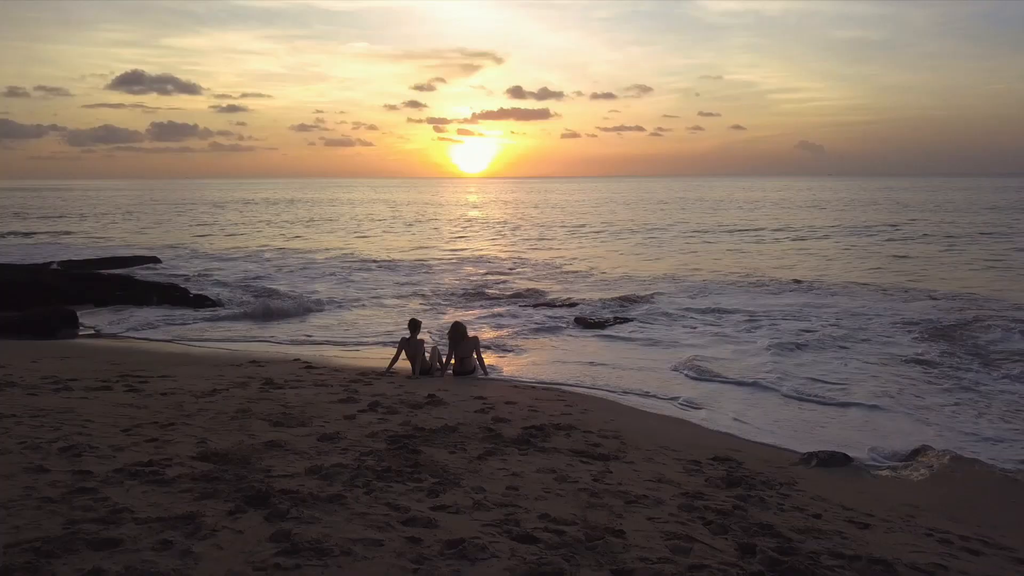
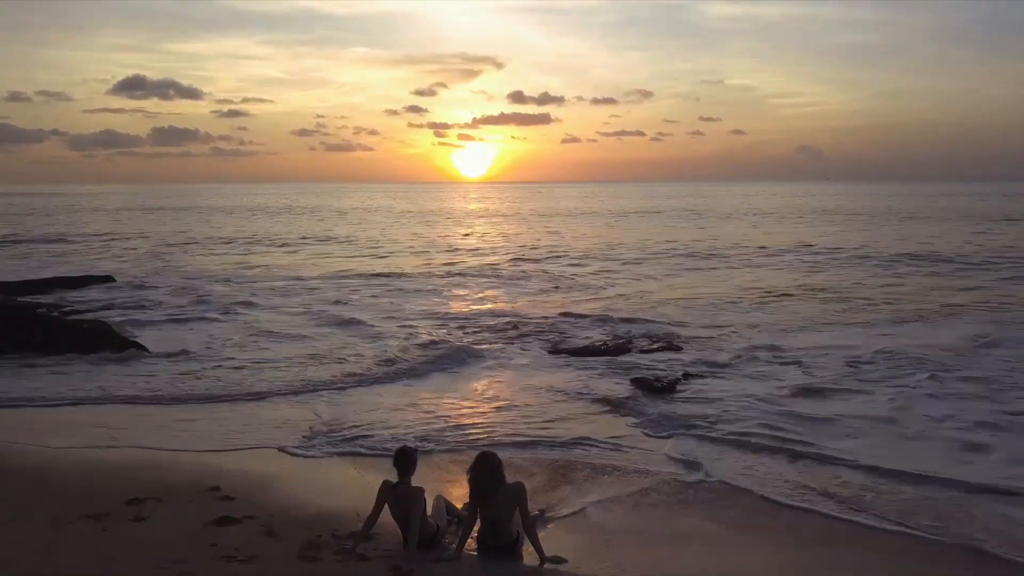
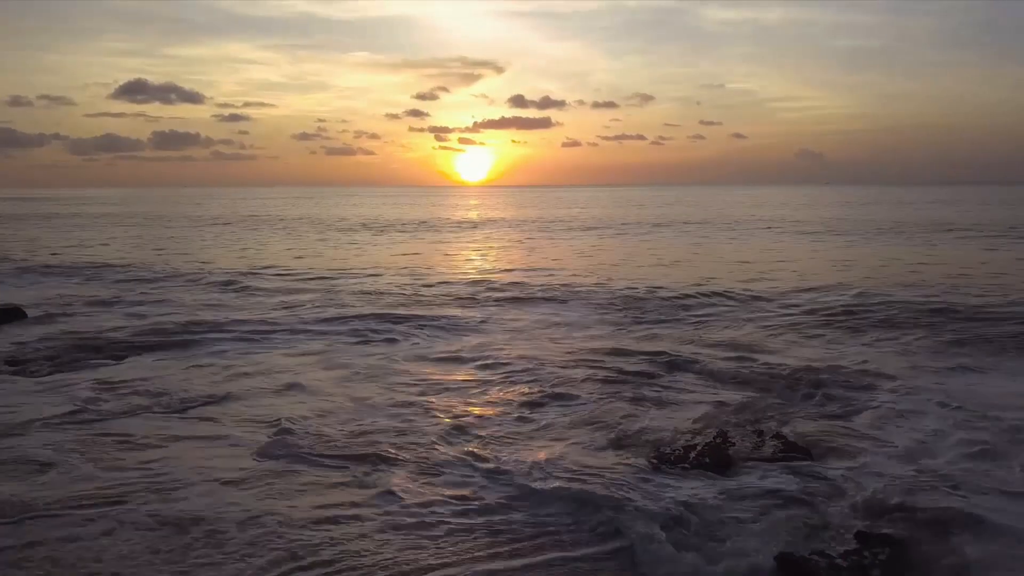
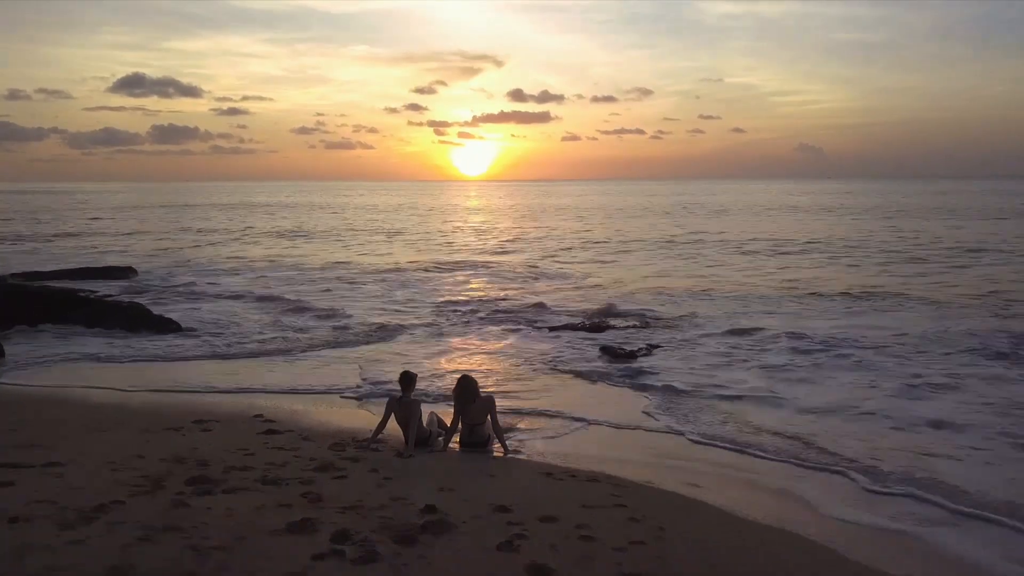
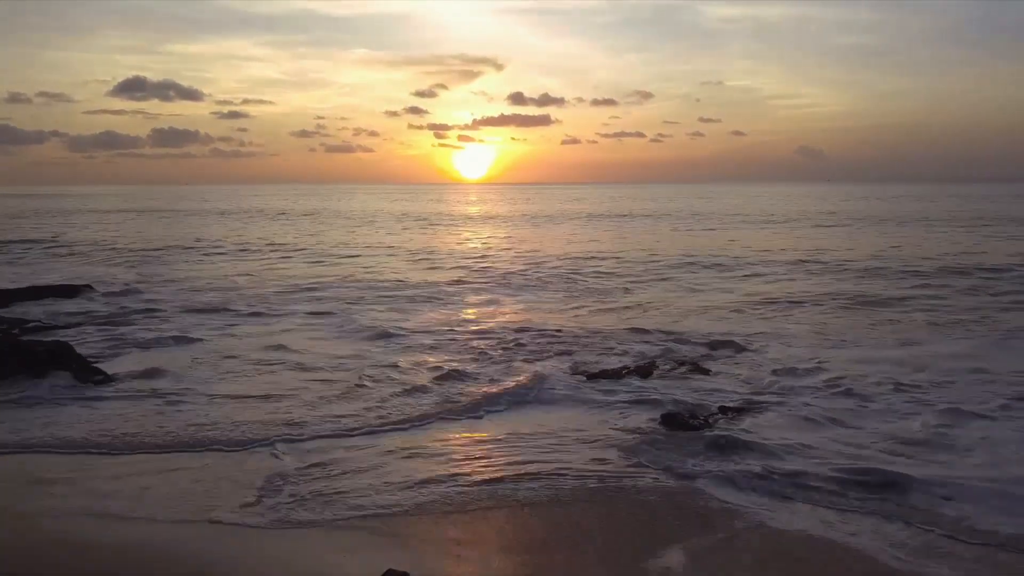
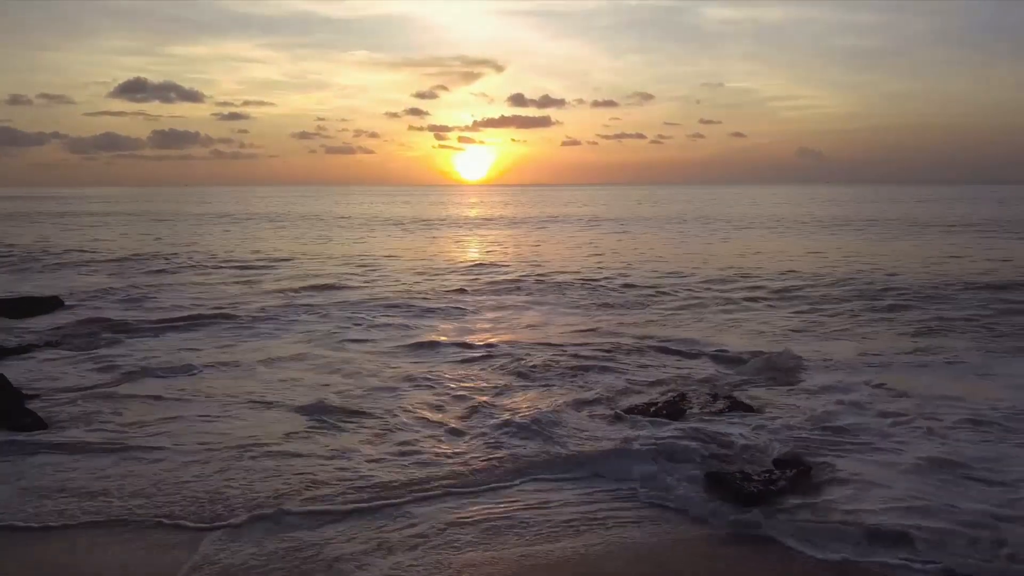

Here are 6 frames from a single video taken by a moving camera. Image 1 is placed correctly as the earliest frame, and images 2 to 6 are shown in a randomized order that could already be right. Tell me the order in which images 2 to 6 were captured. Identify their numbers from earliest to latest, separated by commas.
4, 2, 5, 6, 3
